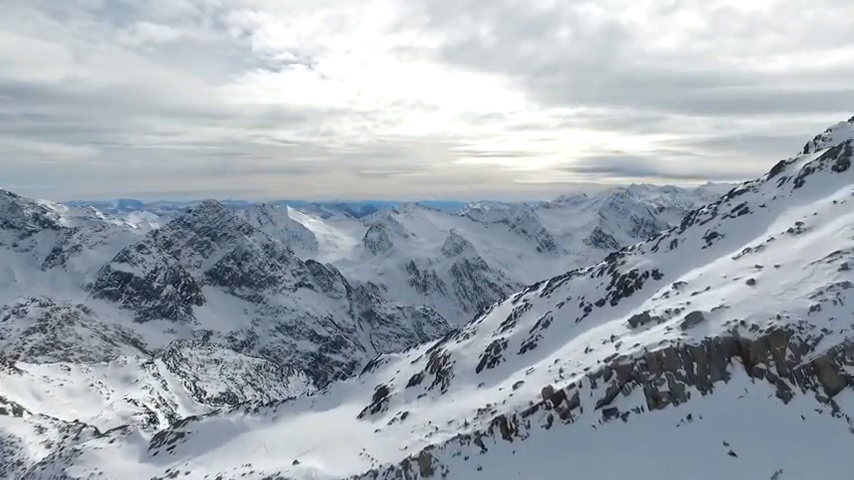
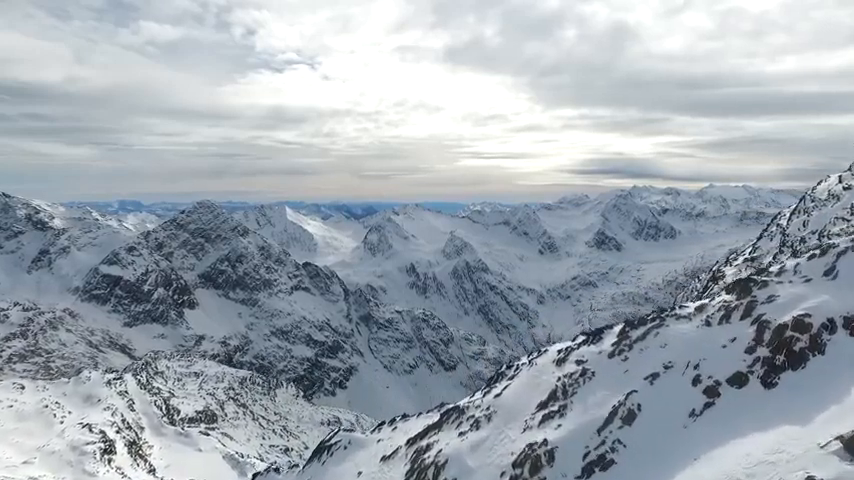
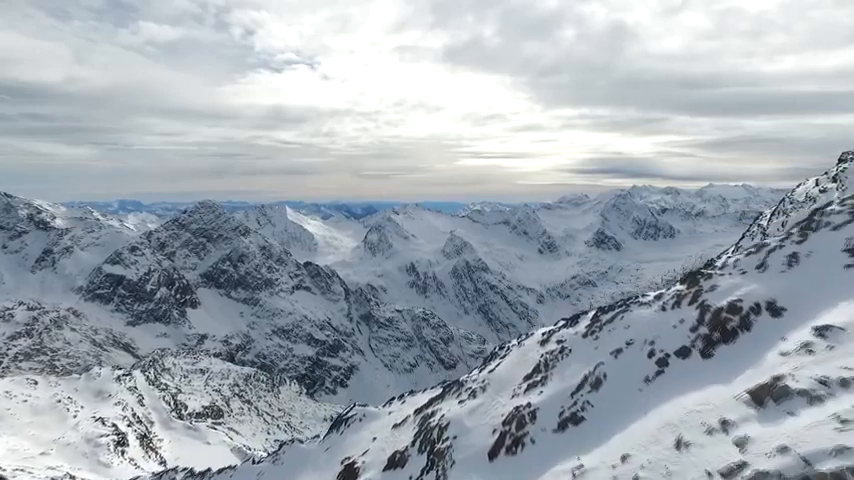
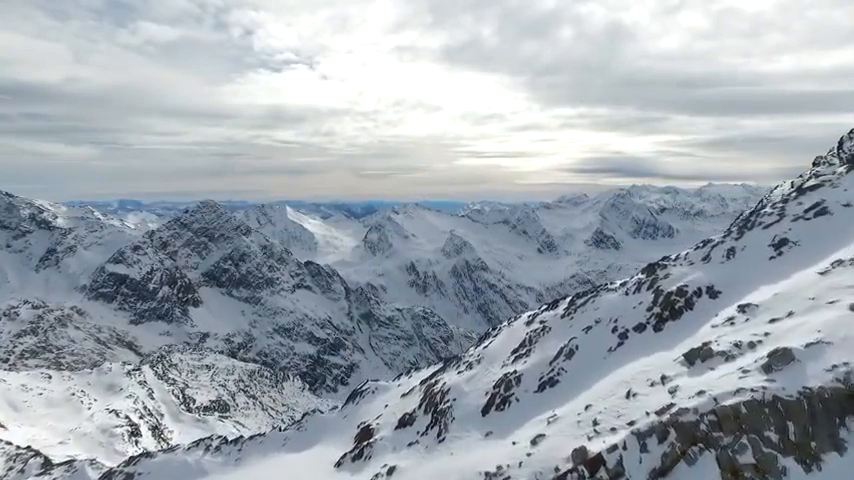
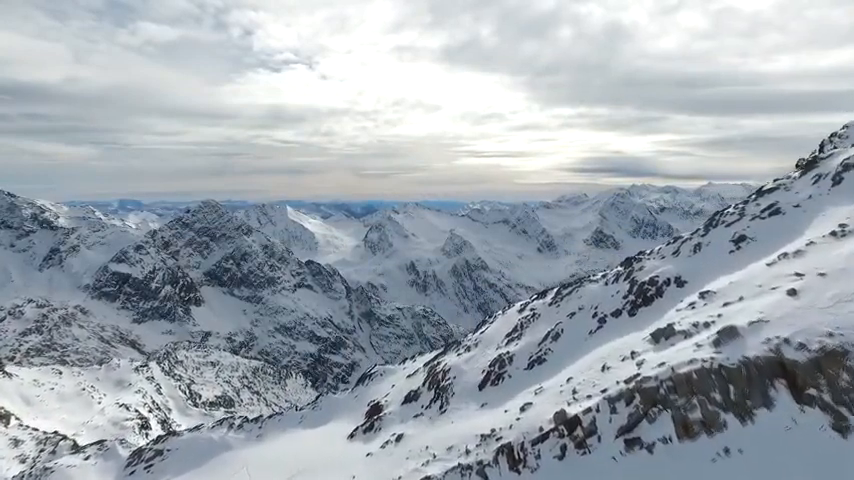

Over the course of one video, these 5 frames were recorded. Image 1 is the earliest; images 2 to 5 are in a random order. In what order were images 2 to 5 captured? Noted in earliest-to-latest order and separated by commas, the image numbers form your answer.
5, 4, 3, 2
